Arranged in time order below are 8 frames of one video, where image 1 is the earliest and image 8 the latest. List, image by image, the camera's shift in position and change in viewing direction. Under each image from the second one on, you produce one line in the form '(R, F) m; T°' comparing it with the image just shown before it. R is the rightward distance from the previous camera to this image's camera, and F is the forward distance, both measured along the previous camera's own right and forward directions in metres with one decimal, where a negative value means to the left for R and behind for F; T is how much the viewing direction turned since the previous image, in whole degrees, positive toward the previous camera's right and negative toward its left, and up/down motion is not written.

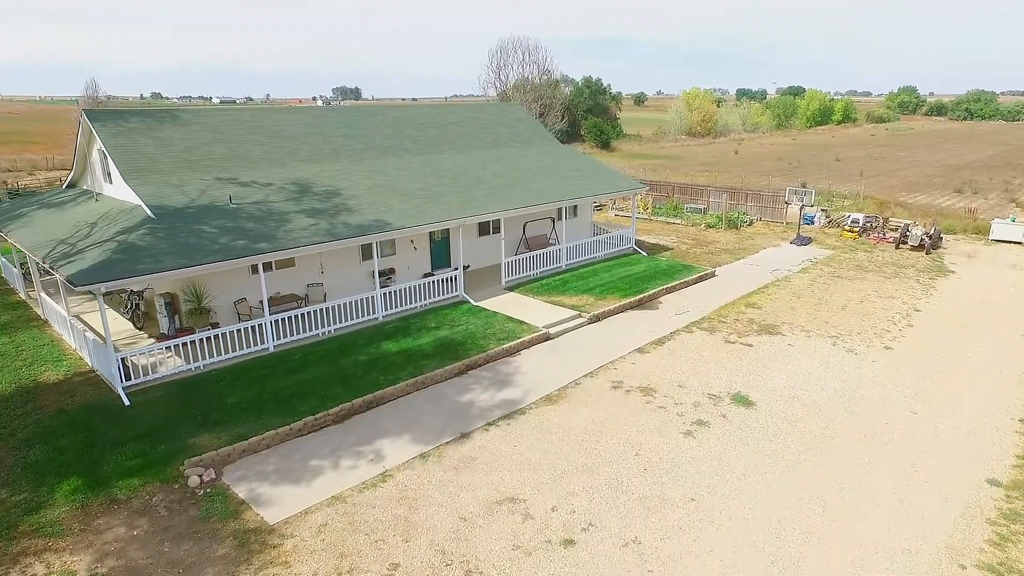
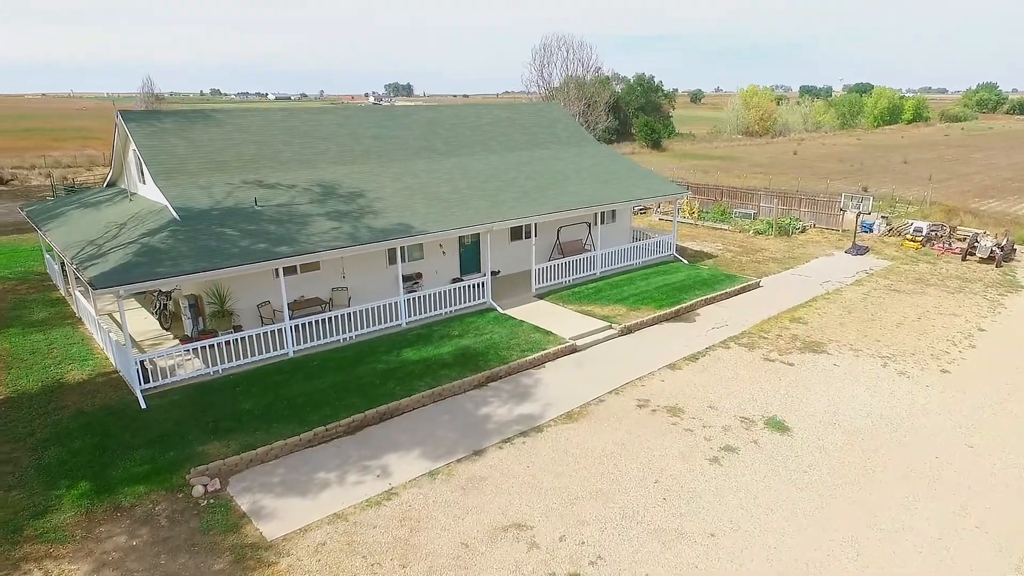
(+0.5, +0.5) m; -4°
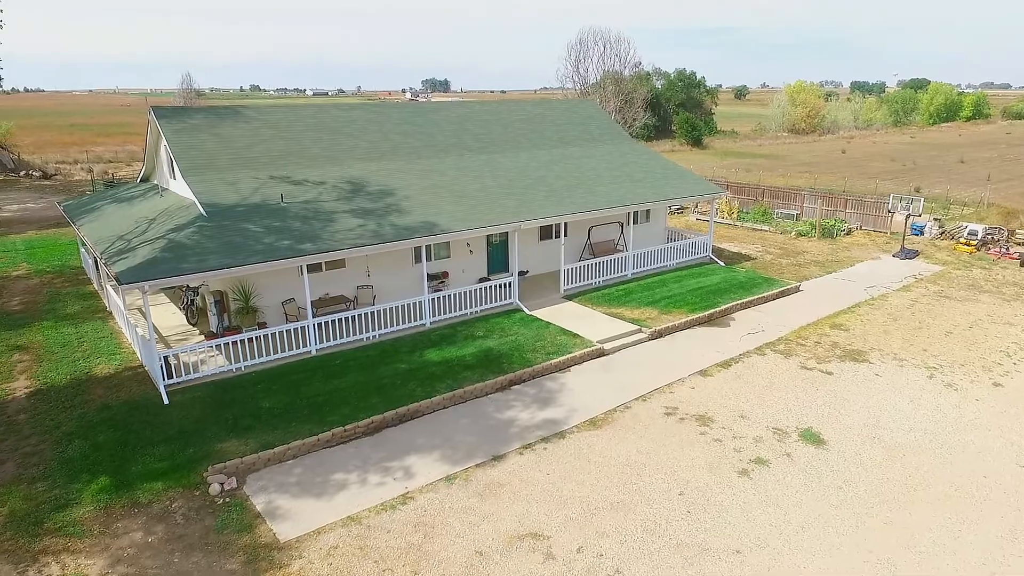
(+0.2, +0.3) m; -3°
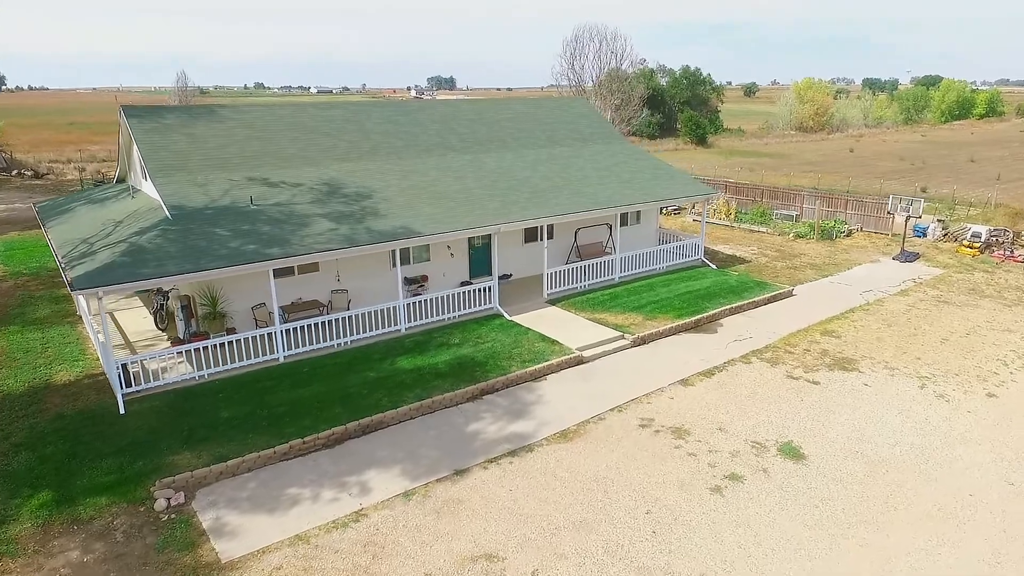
(+0.6, +0.4) m; -1°
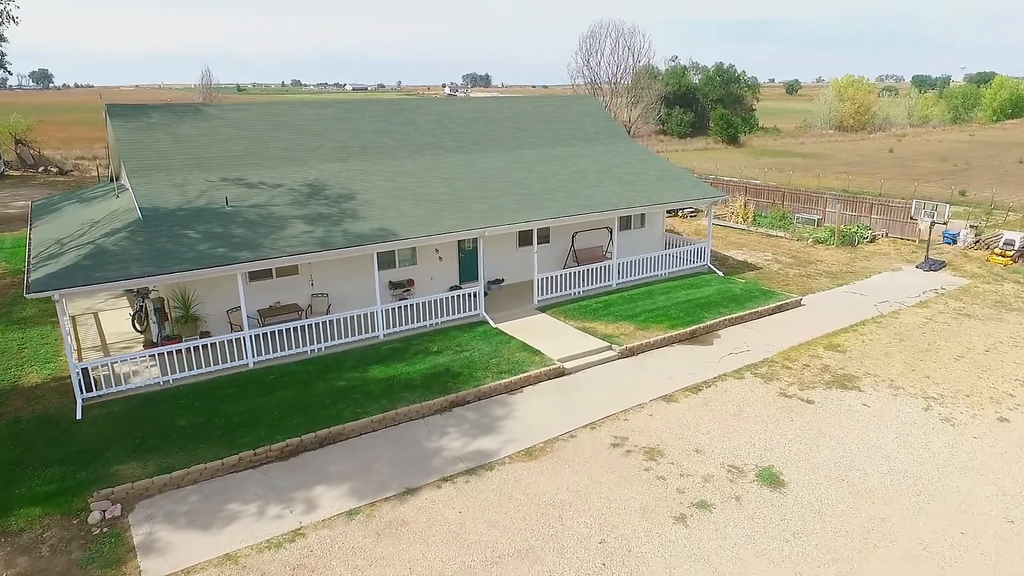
(+1.0, +0.5) m; -3°
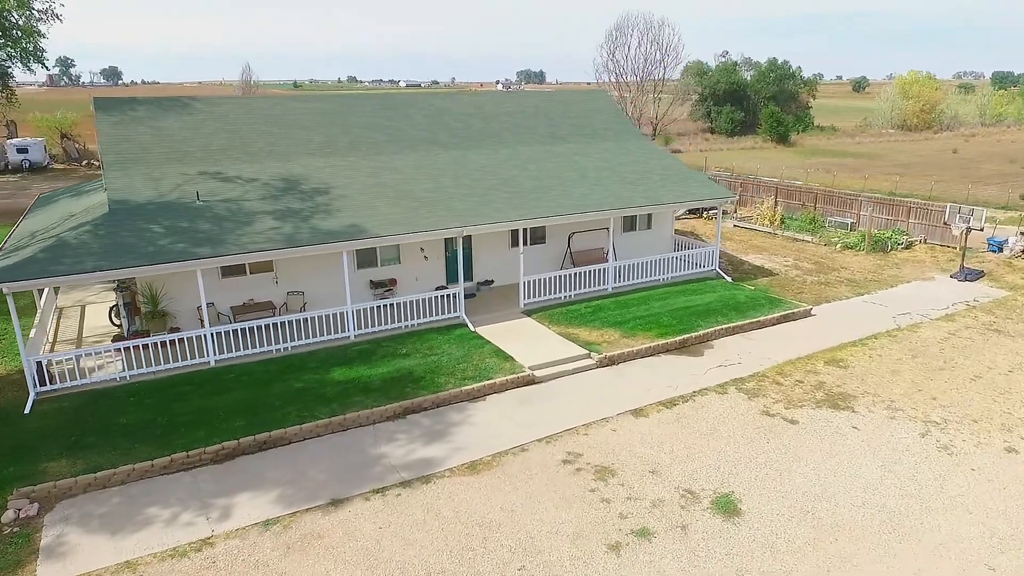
(+1.5, +0.6) m; -5°
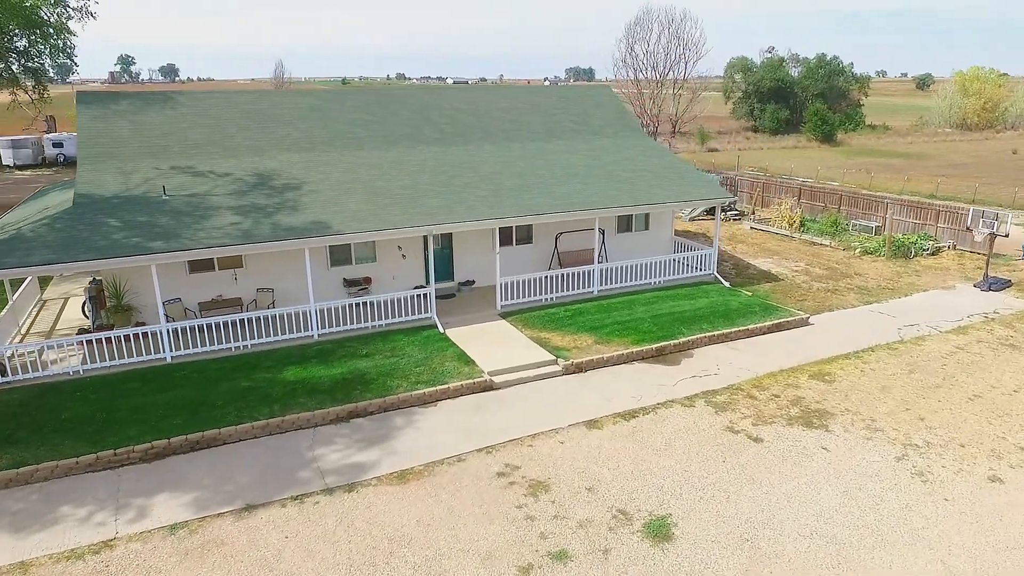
(+1.5, +0.5) m; -4°
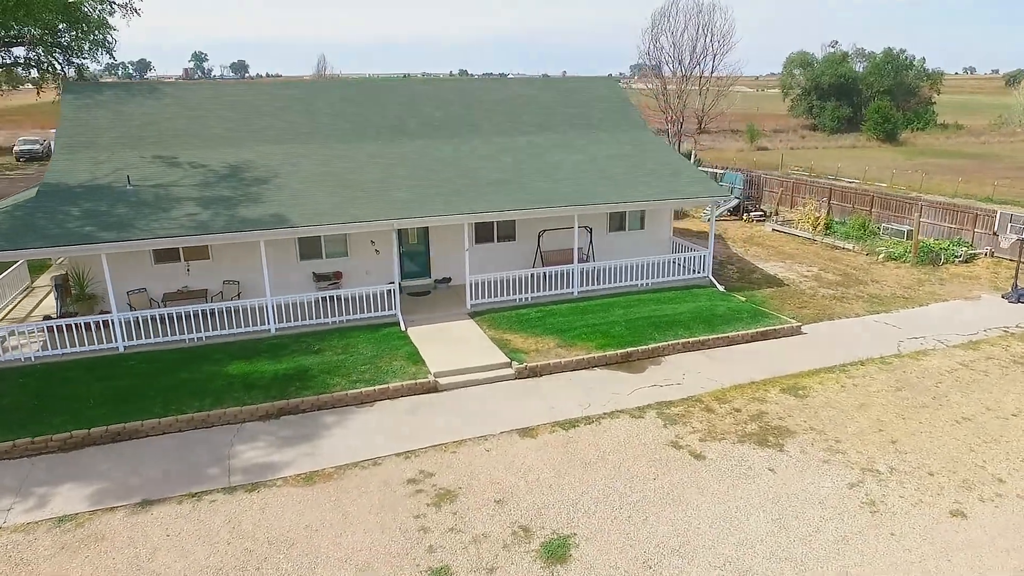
(+1.8, +0.6) m; -6°
